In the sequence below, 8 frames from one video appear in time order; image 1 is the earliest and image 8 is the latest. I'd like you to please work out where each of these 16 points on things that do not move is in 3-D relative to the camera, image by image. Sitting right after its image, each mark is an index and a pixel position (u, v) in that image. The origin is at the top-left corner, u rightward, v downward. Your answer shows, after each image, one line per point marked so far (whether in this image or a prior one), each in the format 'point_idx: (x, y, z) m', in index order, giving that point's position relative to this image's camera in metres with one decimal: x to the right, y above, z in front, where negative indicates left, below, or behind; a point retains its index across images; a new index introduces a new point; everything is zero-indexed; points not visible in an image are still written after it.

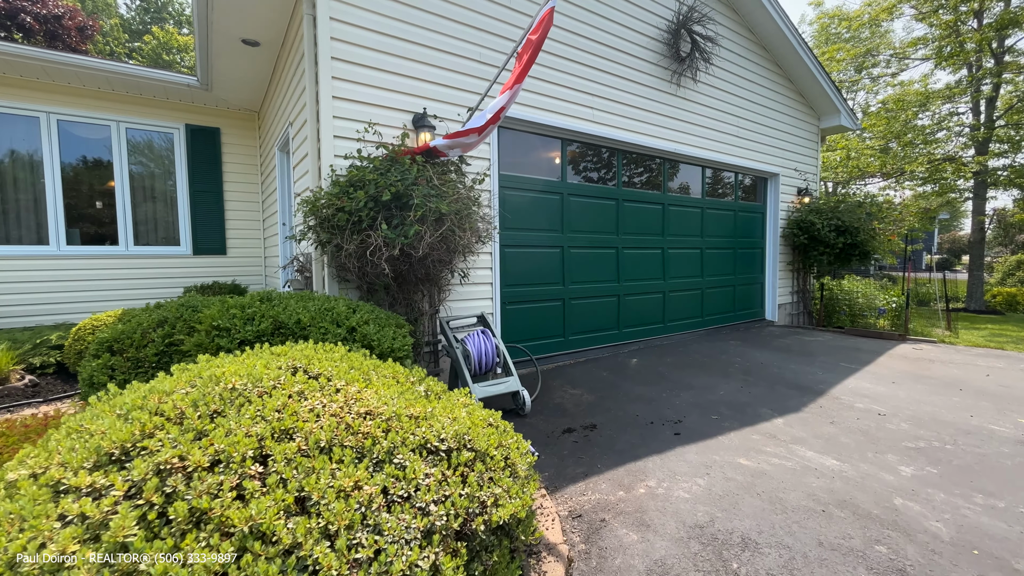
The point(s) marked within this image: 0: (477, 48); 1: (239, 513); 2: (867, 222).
0: (-0.3, +1.9, +3.5) m
1: (-0.6, -0.5, +0.9) m
2: (+5.2, +1.0, +6.4) m
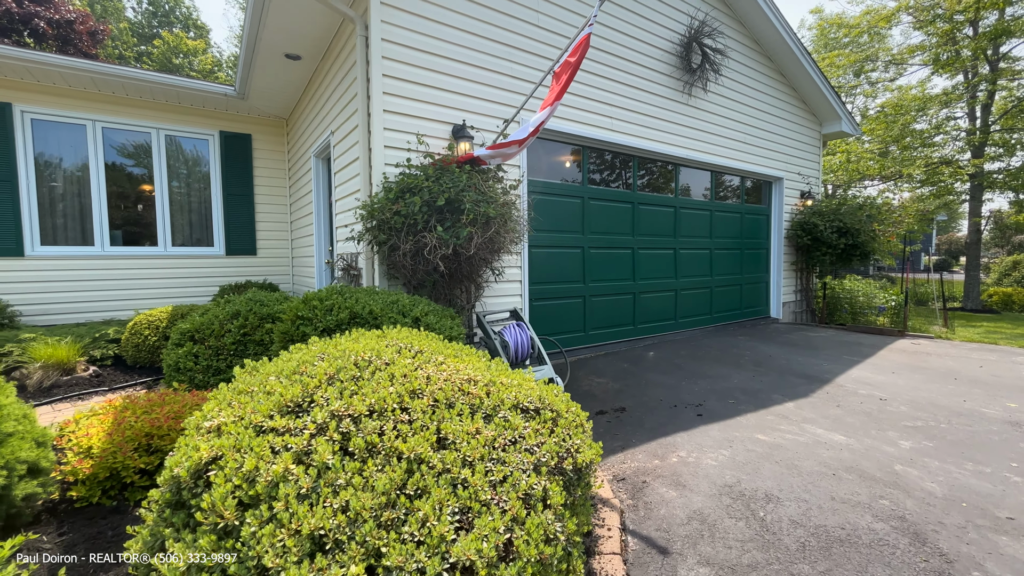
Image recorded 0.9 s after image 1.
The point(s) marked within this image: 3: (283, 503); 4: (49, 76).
0: (0.0, +1.9, +3.8) m
1: (-0.3, -0.4, +1.2) m
2: (+5.4, +1.0, +6.7) m
3: (-0.6, -0.5, +1.1) m
4: (-5.3, +2.4, +5.0) m
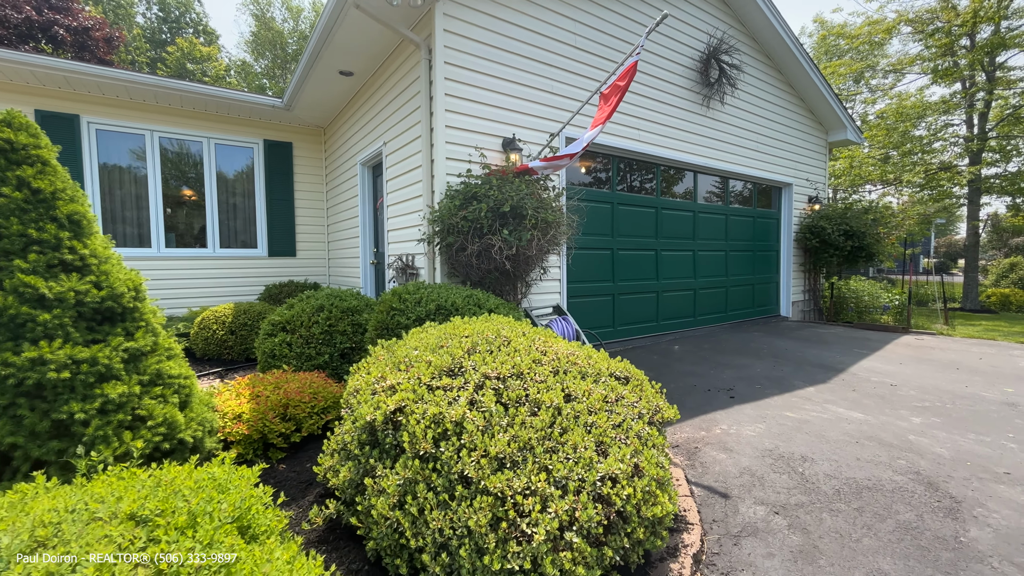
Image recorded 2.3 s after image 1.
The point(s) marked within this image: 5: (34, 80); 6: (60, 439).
0: (+0.4, +2.0, +4.2) m
1: (+0.1, -0.4, +1.6) m
2: (+5.8, +1.0, +7.1) m
3: (-0.1, -0.5, +1.4) m
4: (-4.9, +2.4, +5.4) m
5: (-5.5, +2.4, +5.0) m
6: (-1.5, -0.5, +1.5) m
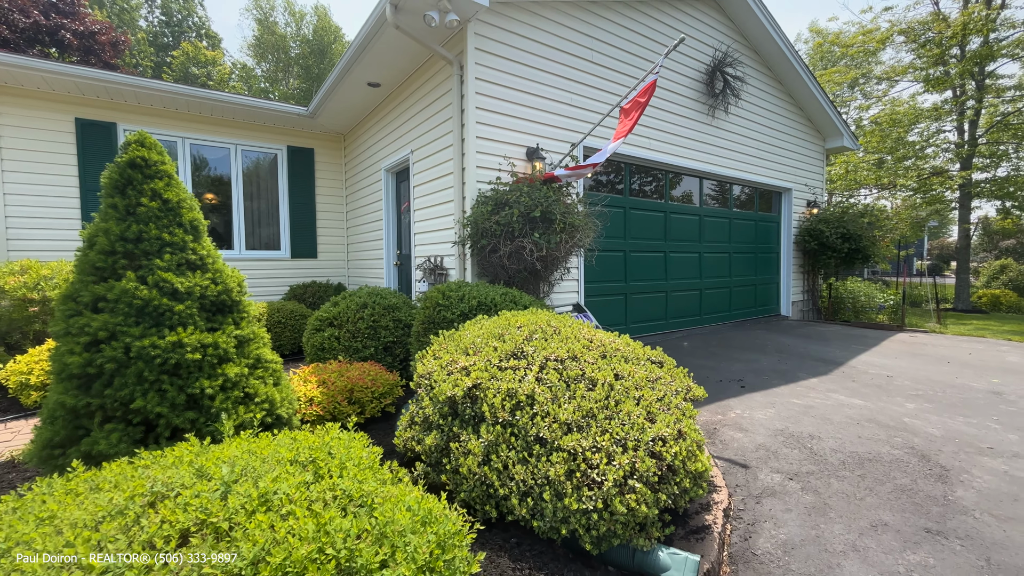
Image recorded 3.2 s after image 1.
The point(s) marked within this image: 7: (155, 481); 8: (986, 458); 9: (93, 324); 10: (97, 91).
0: (+0.6, +2.0, +4.5) m
1: (+0.4, -0.4, +1.9) m
2: (+6.0, +1.0, +7.4) m
3: (+0.1, -0.5, +1.7) m
4: (-4.6, +2.4, +5.6) m
5: (-5.3, +2.4, +5.3) m
6: (-1.3, -0.5, +1.8) m
7: (-1.0, -0.5, +1.2) m
8: (+2.6, -0.9, +2.4) m
9: (-1.6, -0.1, +1.7) m
10: (-5.1, +2.4, +5.4) m
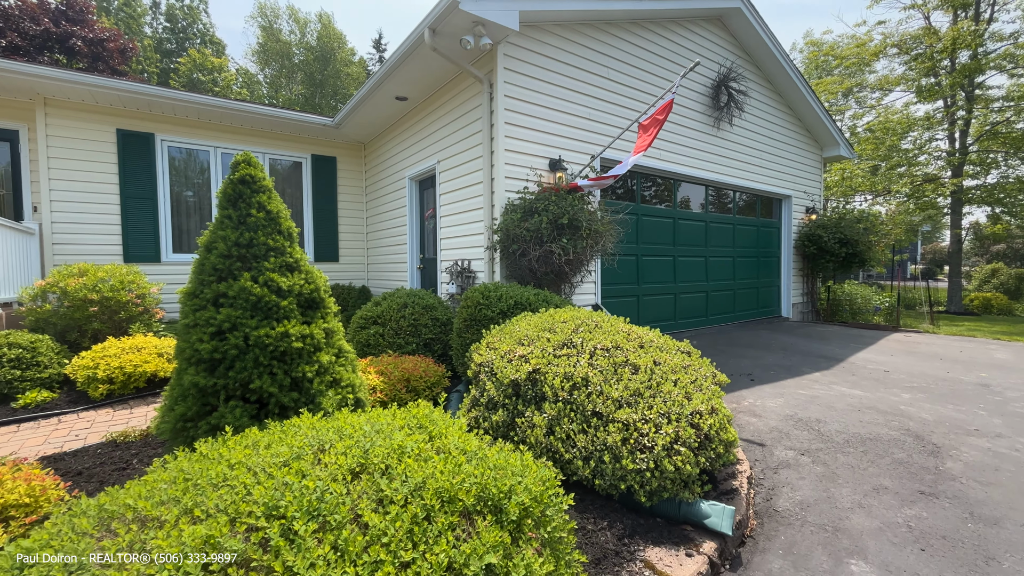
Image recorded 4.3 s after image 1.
0: (+0.9, +2.0, +4.8) m
1: (+0.6, -0.4, +2.2) m
2: (+6.3, +1.0, +7.8) m
3: (+0.4, -0.4, +2.0) m
4: (-4.4, +2.4, +5.9) m
5: (-5.0, +2.4, +5.6) m
6: (-1.0, -0.5, +2.1) m
7: (-0.7, -0.5, +1.5) m
8: (+2.9, -0.9, +2.7) m
9: (-1.3, -0.1, +2.0) m
10: (-4.8, +2.4, +5.7) m
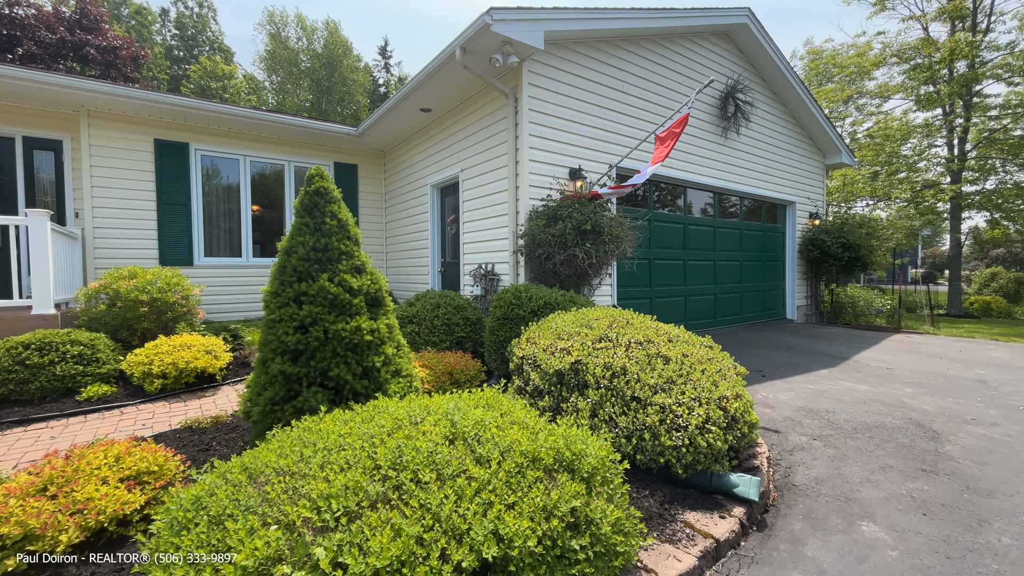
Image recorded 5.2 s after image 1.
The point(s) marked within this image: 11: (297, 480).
0: (+1.1, +1.9, +5.1) m
1: (+0.9, -0.4, +2.5) m
2: (+6.5, +0.9, +8.1) m
3: (+0.6, -0.4, +2.3) m
4: (-4.2, +2.4, +6.2) m
5: (-4.8, +2.3, +5.9) m
6: (-0.8, -0.5, +2.3) m
7: (-0.4, -0.5, +1.8) m
8: (+3.1, -0.9, +3.0) m
9: (-1.1, -0.1, +2.2) m
10: (-4.6, +2.4, +6.0) m
11: (-0.7, -0.6, +1.4) m
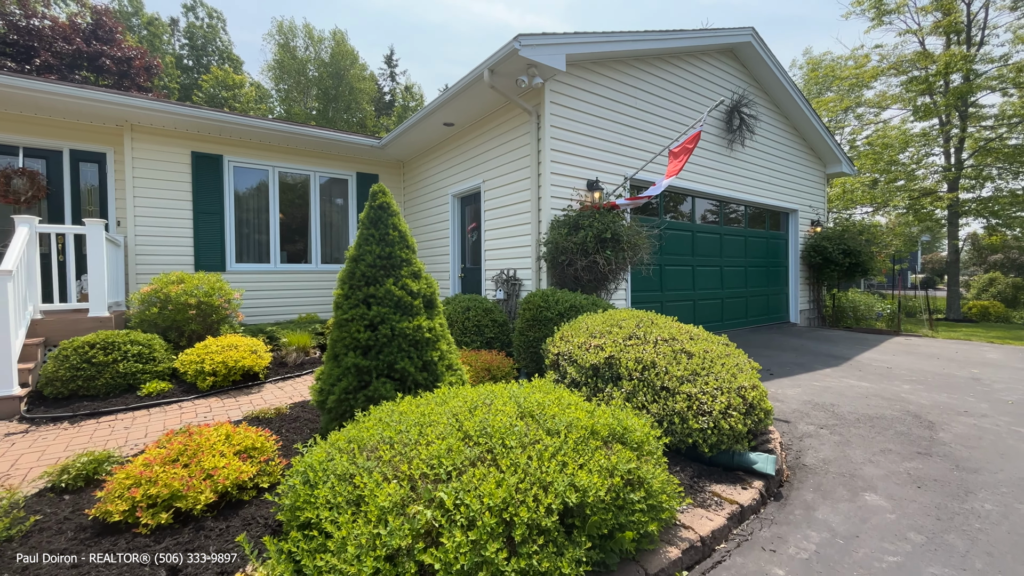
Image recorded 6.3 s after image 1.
0: (+1.4, +1.9, +5.4) m
1: (+1.1, -0.4, +2.8) m
2: (+6.8, +0.8, +8.4) m
3: (+0.9, -0.5, +2.6) m
4: (-3.9, +2.3, +6.6) m
5: (-4.5, +2.3, +6.2) m
6: (-0.5, -0.5, +2.6) m
7: (-0.2, -0.5, +2.1) m
8: (+3.4, -1.0, +3.3) m
9: (-0.8, -0.1, +2.6) m
10: (-4.3, +2.3, +6.3) m
11: (-0.4, -0.6, +1.7) m
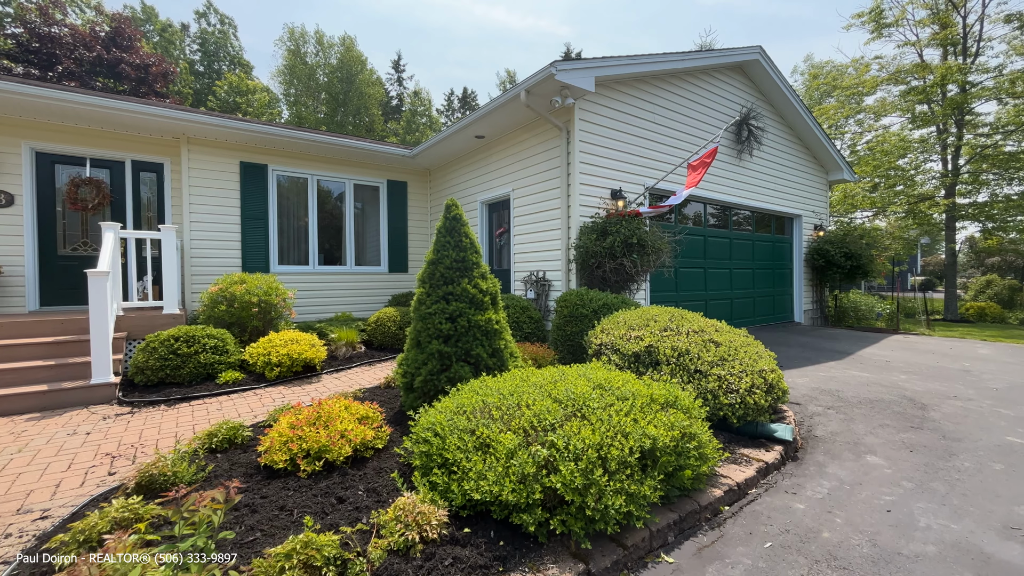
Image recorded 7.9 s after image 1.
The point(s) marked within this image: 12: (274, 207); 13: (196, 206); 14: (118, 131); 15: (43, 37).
0: (+1.8, +1.9, +5.9) m
1: (+1.5, -0.4, +3.2) m
2: (+7.2, +0.8, +8.9) m
3: (+1.3, -0.5, +3.1) m
4: (-3.5, +2.3, +7.0) m
5: (-4.1, +2.3, +6.7) m
6: (-0.1, -0.5, +3.1) m
7: (+0.2, -0.5, +2.6) m
8: (+3.8, -1.0, +3.8) m
9: (-0.4, -0.1, +3.0) m
10: (-3.9, +2.3, +6.8) m
11: (0.0, -0.6, +2.2) m
12: (-3.9, +1.3, +7.2) m
13: (-4.7, +1.2, +6.6) m
14: (-5.6, +2.2, +6.2) m
15: (-13.2, +7.1, +12.5) m
